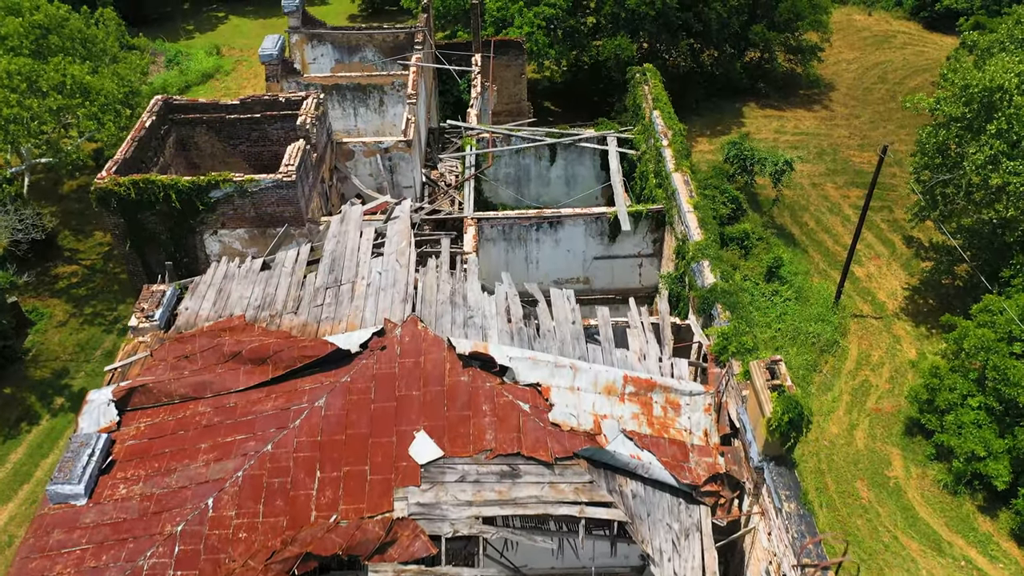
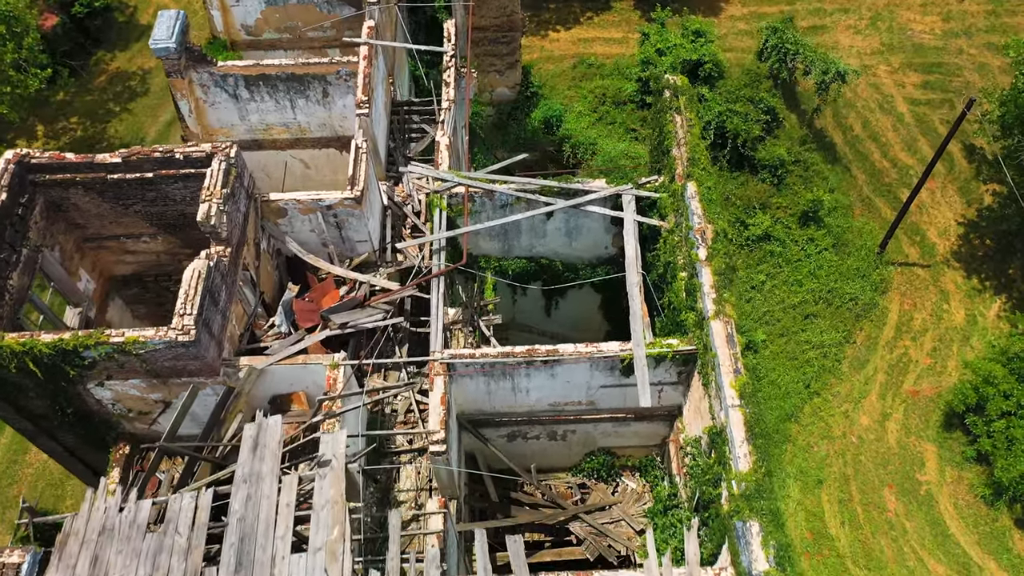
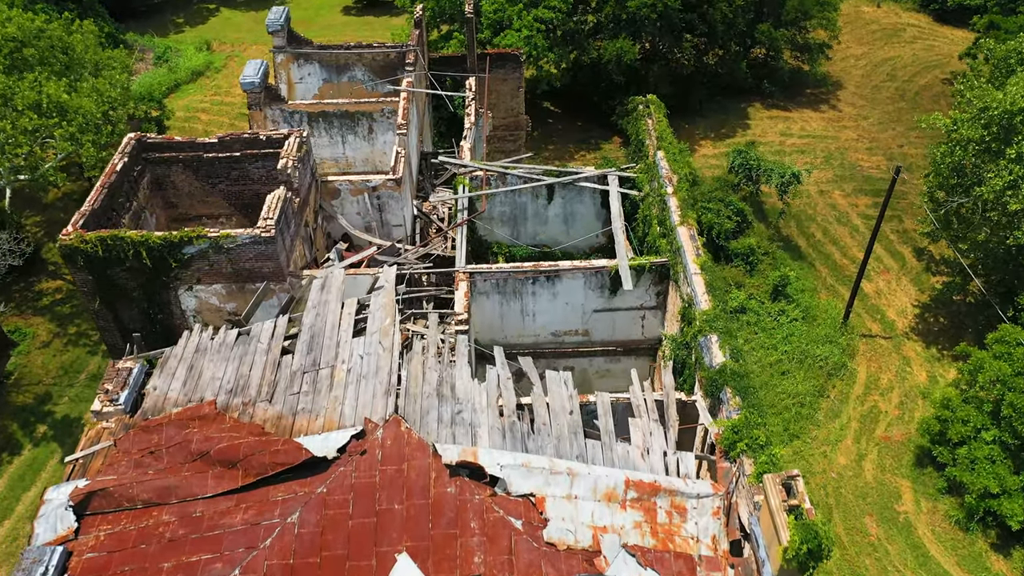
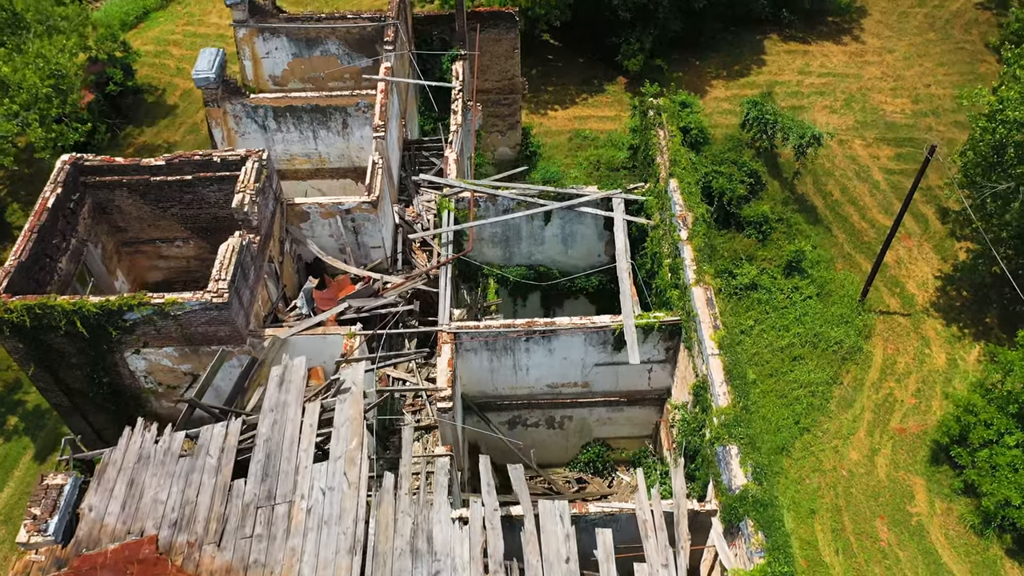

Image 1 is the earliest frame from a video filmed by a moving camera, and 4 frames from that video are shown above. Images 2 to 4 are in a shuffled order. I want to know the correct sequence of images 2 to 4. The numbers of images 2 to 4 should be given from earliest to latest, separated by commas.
3, 4, 2
